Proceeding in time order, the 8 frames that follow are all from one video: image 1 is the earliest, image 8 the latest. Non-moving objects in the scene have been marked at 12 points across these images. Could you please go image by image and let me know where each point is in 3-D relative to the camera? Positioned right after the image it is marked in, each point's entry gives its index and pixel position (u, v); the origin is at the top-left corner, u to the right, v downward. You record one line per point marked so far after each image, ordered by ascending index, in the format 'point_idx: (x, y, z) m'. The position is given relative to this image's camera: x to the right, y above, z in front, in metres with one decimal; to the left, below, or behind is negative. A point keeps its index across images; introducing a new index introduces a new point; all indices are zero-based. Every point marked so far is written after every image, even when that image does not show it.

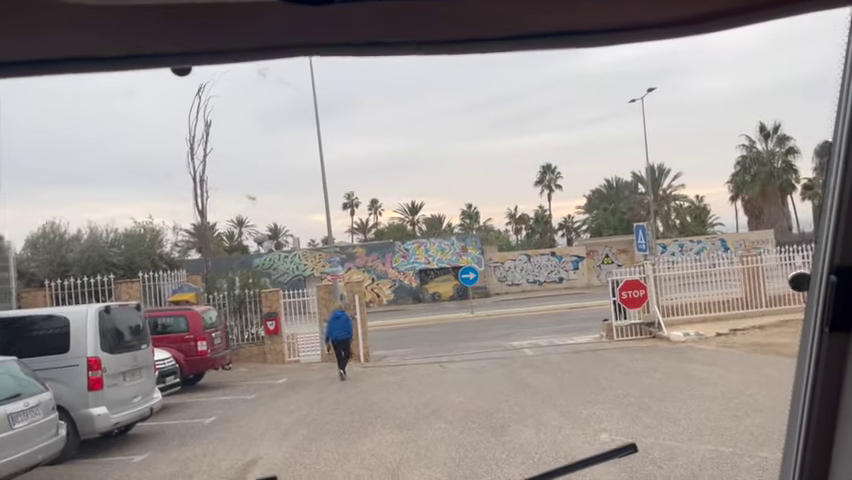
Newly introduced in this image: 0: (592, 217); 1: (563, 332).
0: (+2.4, +0.3, +10.9) m
1: (+3.4, -2.3, +17.7) m
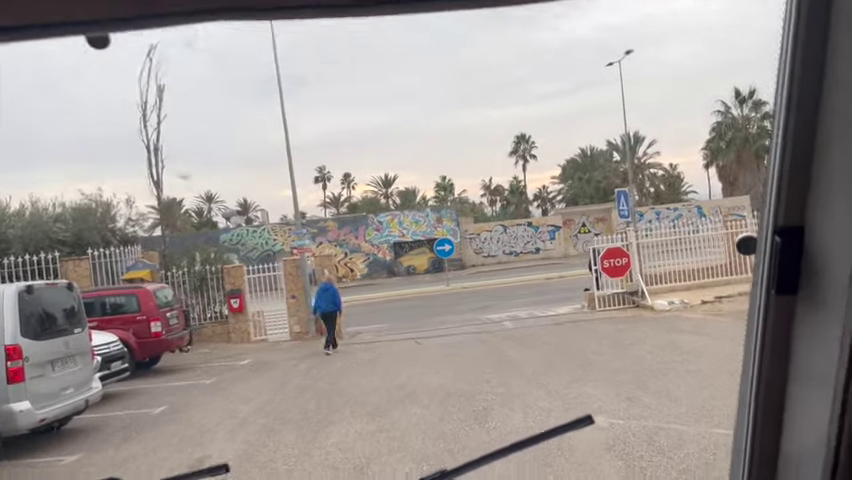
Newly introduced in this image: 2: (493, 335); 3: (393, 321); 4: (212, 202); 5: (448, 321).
0: (+2.0, +0.7, +10.5) m
1: (+2.8, -1.5, +17.5) m
2: (+1.0, -1.4, +10.6) m
3: (-0.8, -1.9, +17.1) m
4: (-2.4, +0.4, +8.4) m
5: (+0.5, -1.8, +16.0) m
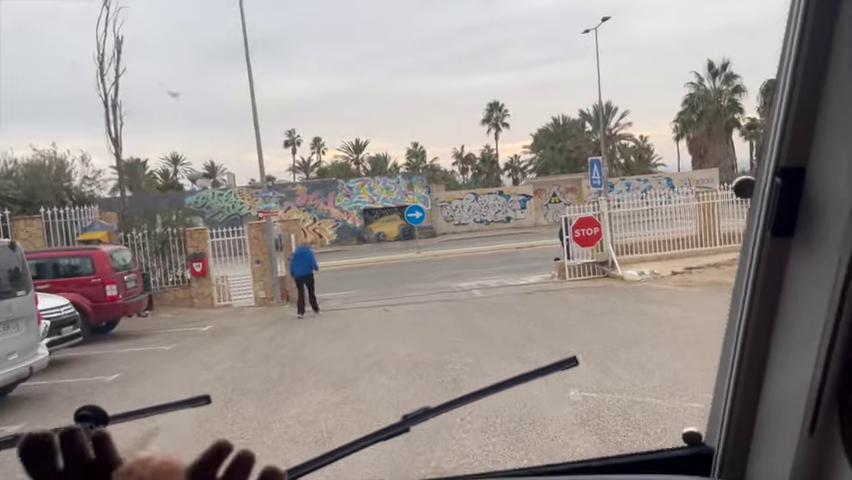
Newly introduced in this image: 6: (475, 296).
0: (+1.6, +1.2, +10.4) m
1: (+2.1, -0.8, +17.4) m
2: (+0.6, -0.9, +10.6) m
3: (-1.5, -1.1, +17.0) m
4: (-2.8, +0.8, +8.1) m
5: (-0.2, -1.1, +15.8) m
6: (+0.8, -0.9, +11.9) m
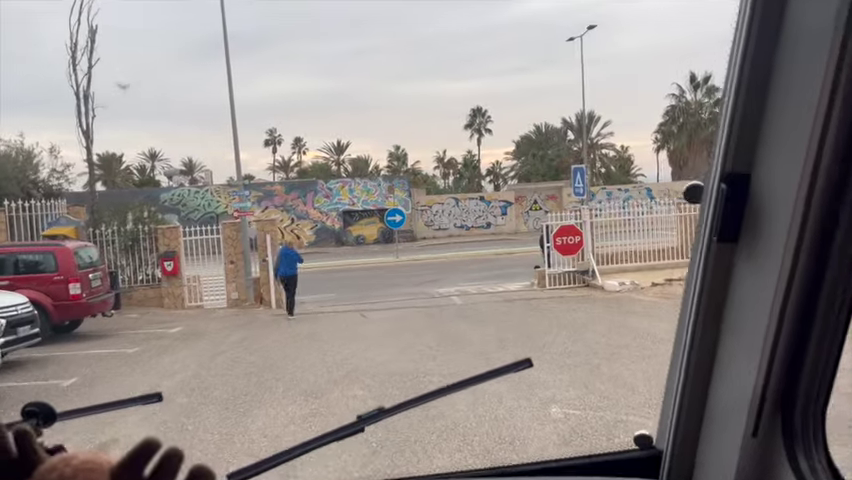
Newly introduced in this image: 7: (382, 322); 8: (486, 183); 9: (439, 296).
0: (+1.3, +1.1, +10.2) m
1: (+1.5, -0.9, +17.3) m
2: (+0.2, -1.0, +10.4) m
3: (-2.0, -1.2, +16.8) m
4: (-3.0, +0.9, +7.9) m
5: (-0.7, -1.2, +15.7) m
6: (+0.5, -1.0, +11.8) m
7: (-0.6, -1.1, +9.5) m
8: (+0.9, +0.8, +10.5) m
9: (+0.3, -1.1, +14.0) m
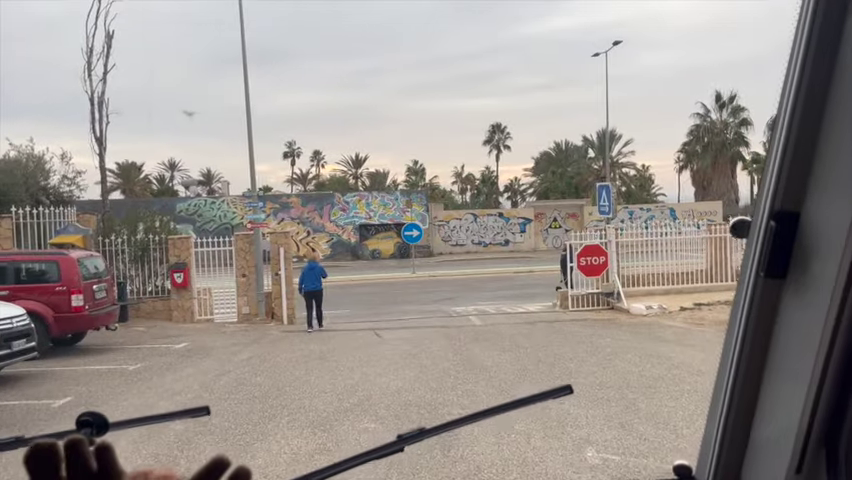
0: (+1.6, +0.8, +9.9) m
1: (+1.9, -1.3, +17.0) m
2: (+0.5, -1.2, +10.1) m
3: (-1.6, -1.5, +16.5) m
4: (-2.7, +0.8, +7.6) m
5: (-0.3, -1.5, +15.4) m
6: (+0.7, -1.3, +11.4) m
7: (-0.4, -1.3, +9.2) m
8: (+1.1, +0.6, +10.2) m
9: (+0.6, -1.4, +13.7) m
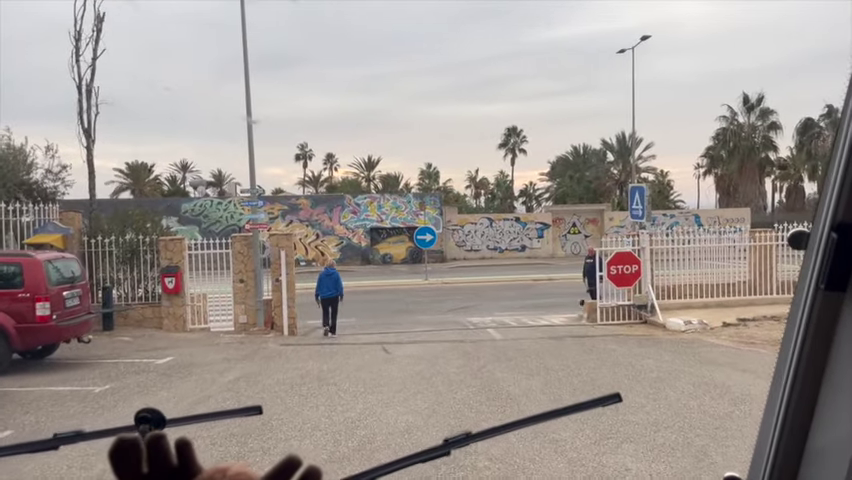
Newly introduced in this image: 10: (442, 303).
0: (+1.8, +0.8, +9.2) m
1: (+2.2, -1.5, +16.2) m
2: (+0.6, -1.3, +9.4) m
3: (-1.4, -1.6, +15.8) m
4: (-2.6, +0.8, +7.0) m
5: (-0.1, -1.6, +14.7) m
6: (+0.9, -1.4, +10.7) m
7: (-0.2, -1.3, +8.5) m
8: (+1.3, +0.5, +9.5) m
9: (+0.8, -1.5, +13.0) m
10: (+0.4, -1.5, +17.9) m
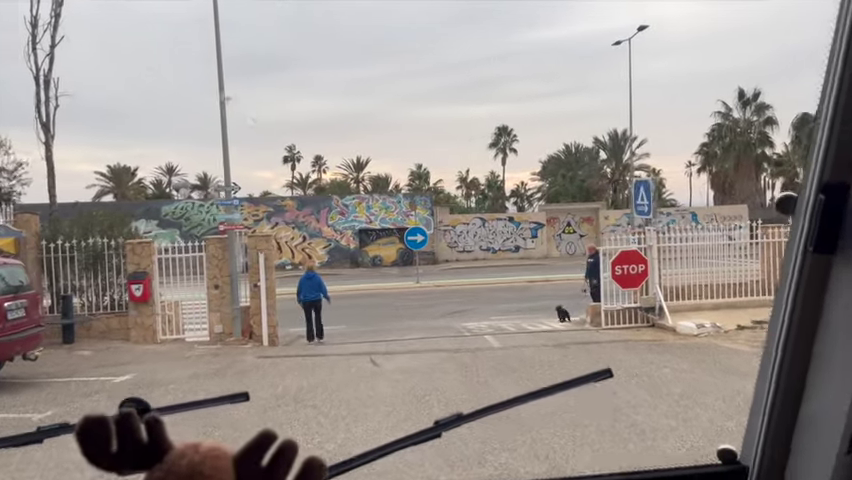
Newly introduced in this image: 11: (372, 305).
0: (+1.7, +0.8, +8.7) m
1: (+2.0, -1.5, +15.7) m
2: (+0.5, -1.3, +8.8) m
3: (-1.5, -1.6, +15.2) m
4: (-2.7, +0.7, +6.4) m
5: (-0.2, -1.6, +14.1) m
6: (+0.8, -1.4, +10.2) m
7: (-0.3, -1.3, +8.0) m
8: (+1.2, +0.5, +9.0) m
9: (+0.7, -1.5, +12.4) m
10: (+0.2, -1.5, +17.3) m
11: (-1.3, -1.5, +18.5) m
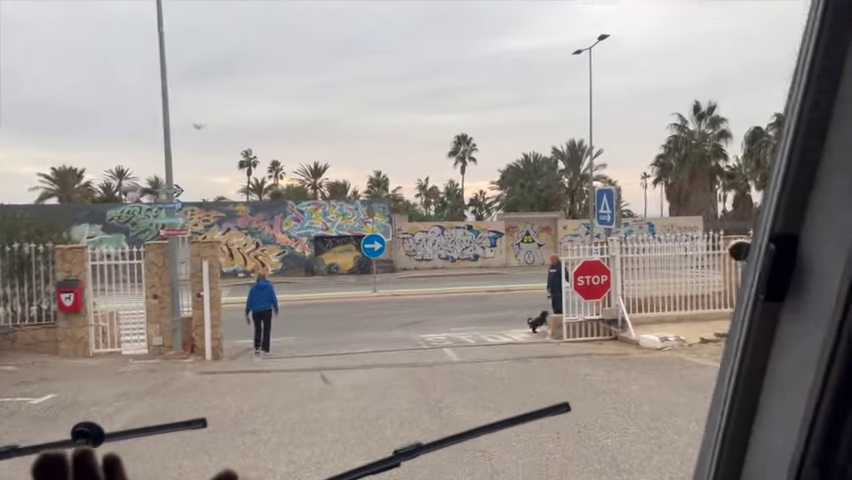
0: (+1.2, +0.7, +8.5) m
1: (+1.1, -1.7, +15.5) m
2: (0.0, -1.4, +8.5) m
3: (-2.4, -1.8, +14.8) m
4: (-3.0, +0.7, +6.0) m
5: (-1.0, -1.7, +13.8) m
6: (+0.2, -1.5, +9.9) m
7: (-0.7, -1.4, +7.6) m
8: (+0.7, +0.4, +8.7) m
9: (-0.1, -1.6, +12.1) m
10: (-0.8, -1.7, +17.0) m
11: (-2.3, -1.7, +18.0) m
